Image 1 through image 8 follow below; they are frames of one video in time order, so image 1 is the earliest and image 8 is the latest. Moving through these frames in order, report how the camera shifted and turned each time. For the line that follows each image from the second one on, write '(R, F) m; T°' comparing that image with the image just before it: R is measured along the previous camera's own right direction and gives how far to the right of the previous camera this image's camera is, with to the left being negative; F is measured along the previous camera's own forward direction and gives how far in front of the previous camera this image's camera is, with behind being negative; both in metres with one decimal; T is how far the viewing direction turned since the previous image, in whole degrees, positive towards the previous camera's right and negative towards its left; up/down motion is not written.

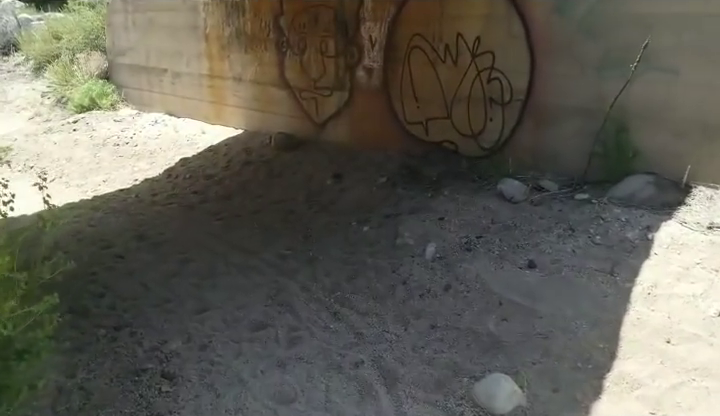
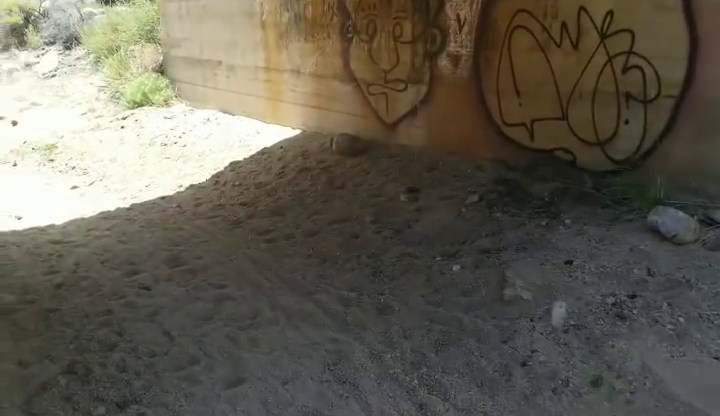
(-0.2, +1.4) m; -6°
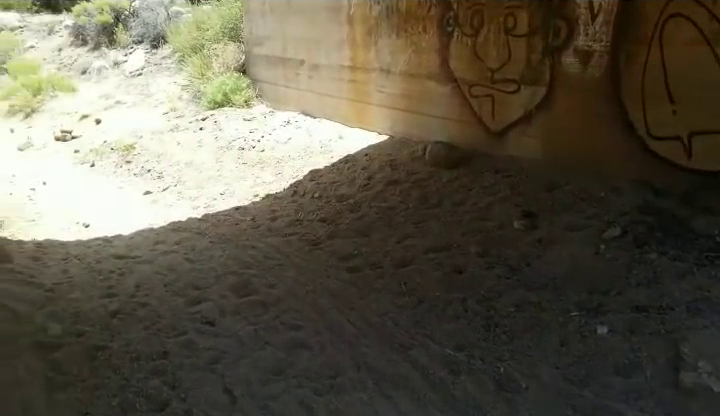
(-0.2, +0.9) m; -8°
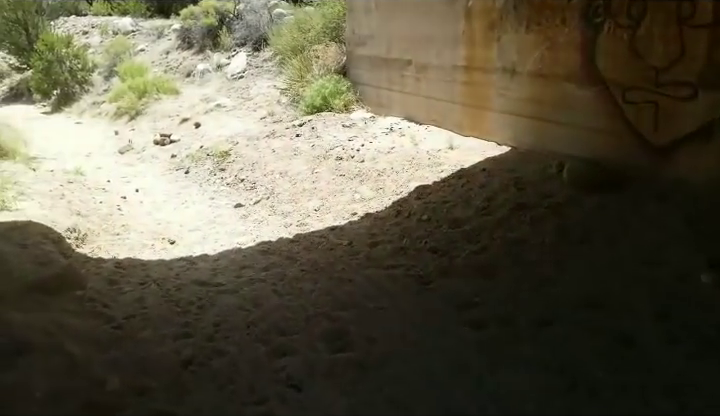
(-0.2, +0.9) m; -9°
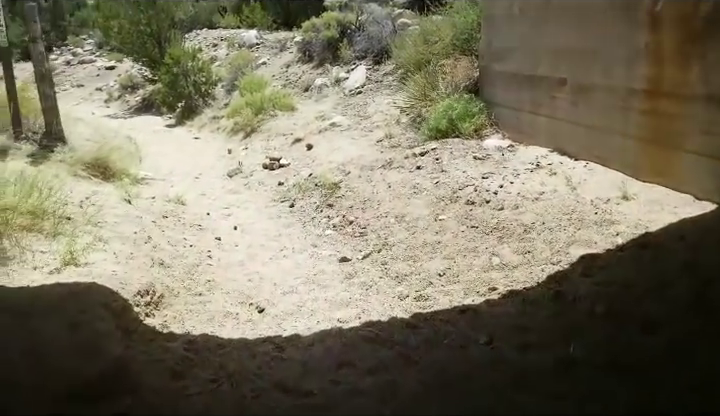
(-0.2, +1.3) m; -12°
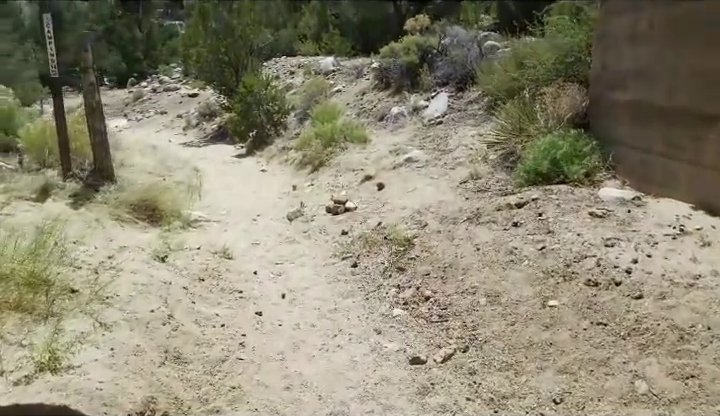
(0.0, +1.3) m; -8°
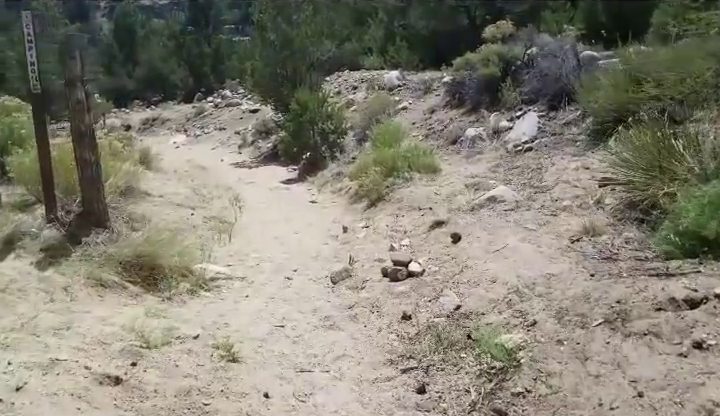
(-0.1, +2.1) m; -6°
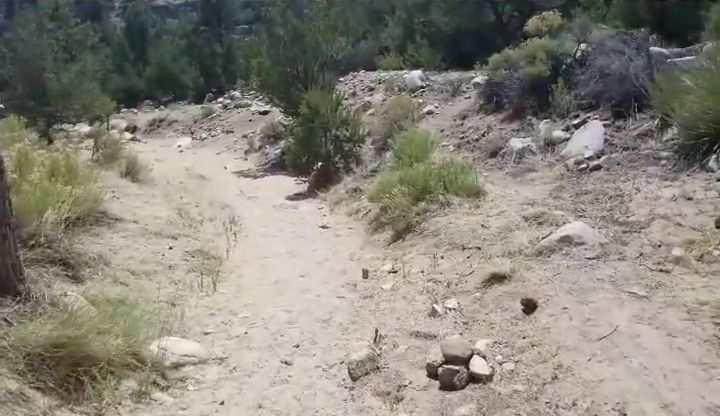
(-0.2, +2.0) m; -1°
